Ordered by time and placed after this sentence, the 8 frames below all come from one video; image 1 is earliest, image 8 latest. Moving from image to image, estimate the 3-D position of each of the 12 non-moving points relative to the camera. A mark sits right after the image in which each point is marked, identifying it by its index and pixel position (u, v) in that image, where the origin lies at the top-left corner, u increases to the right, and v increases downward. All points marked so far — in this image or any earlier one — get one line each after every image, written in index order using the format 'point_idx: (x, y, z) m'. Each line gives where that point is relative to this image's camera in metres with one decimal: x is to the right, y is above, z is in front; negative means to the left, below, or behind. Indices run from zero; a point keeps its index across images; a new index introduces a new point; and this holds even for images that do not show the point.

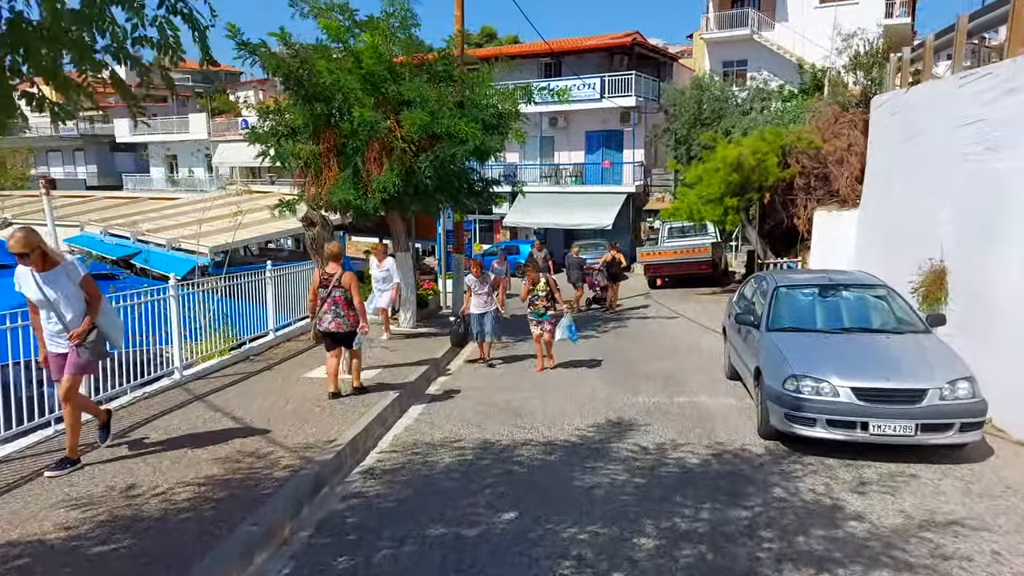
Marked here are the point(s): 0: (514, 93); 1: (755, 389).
0: (0.0, +3.8, +13.2) m
1: (+2.7, -1.1, +7.4) m
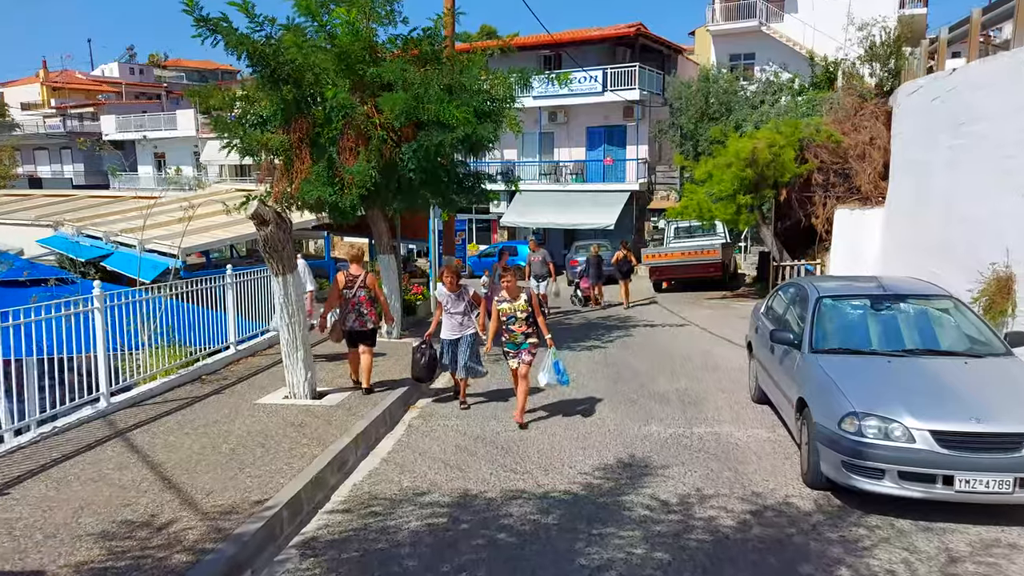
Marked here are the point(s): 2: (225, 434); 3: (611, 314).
0: (-0.1, +3.7, +11.9) m
1: (+2.6, -1.2, +6.1) m
2: (-2.7, -1.4, +6.2) m
3: (+2.5, -0.6, +17.1) m
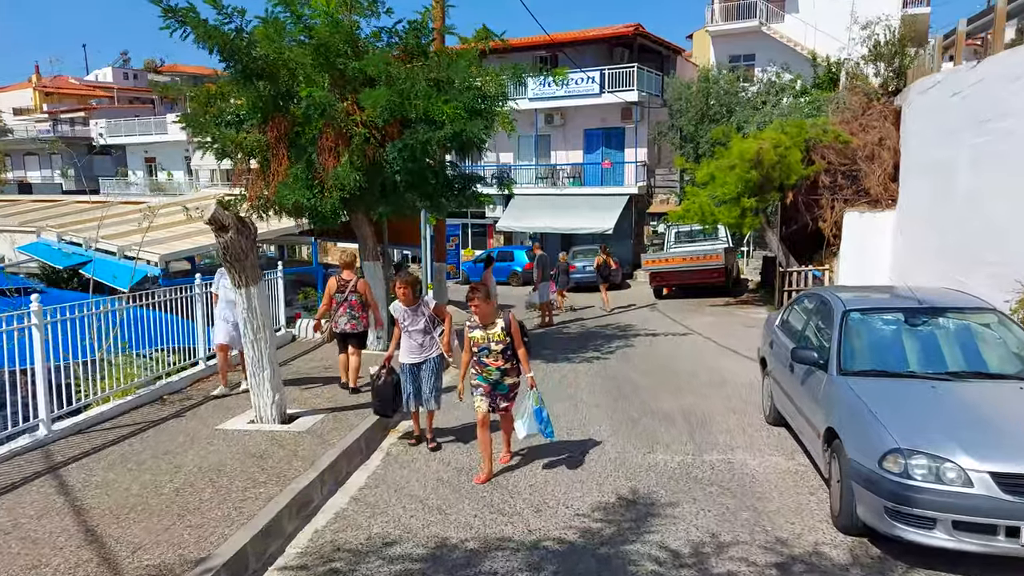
0: (-0.2, +3.6, +11.1) m
1: (+2.5, -1.4, +5.3) m
2: (-2.8, -1.5, +5.5) m
3: (+2.4, -0.8, +16.4) m
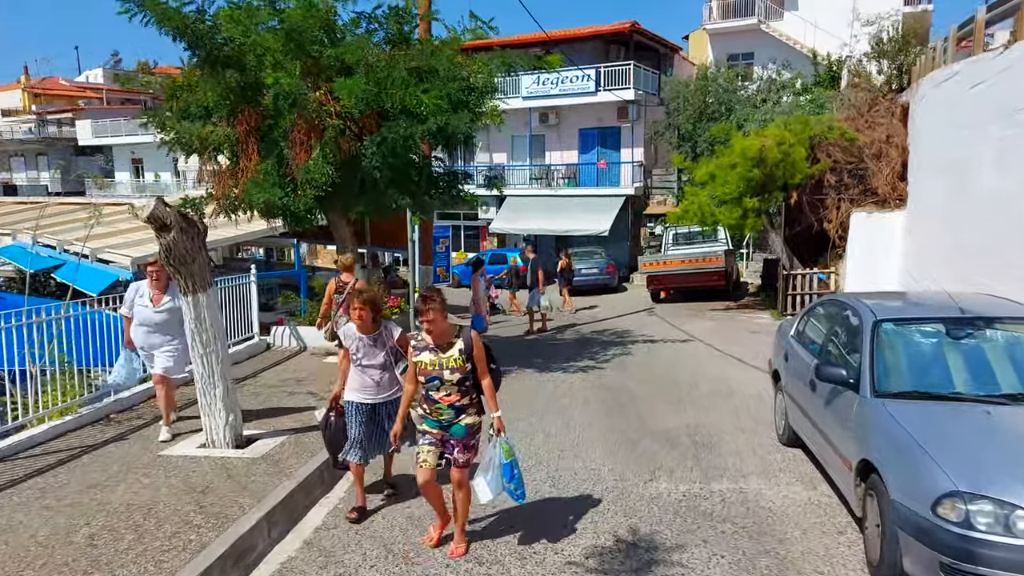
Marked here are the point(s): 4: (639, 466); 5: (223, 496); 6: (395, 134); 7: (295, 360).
0: (-0.4, +3.5, +10.4) m
1: (+2.3, -1.4, +4.6) m
2: (-2.9, -1.5, +4.7) m
3: (+2.2, -0.9, +15.6) m
4: (+1.2, -1.7, +6.3) m
5: (-2.2, -1.6, +5.0) m
6: (-1.6, +2.1, +9.0) m
7: (-3.5, -1.2, +10.9) m
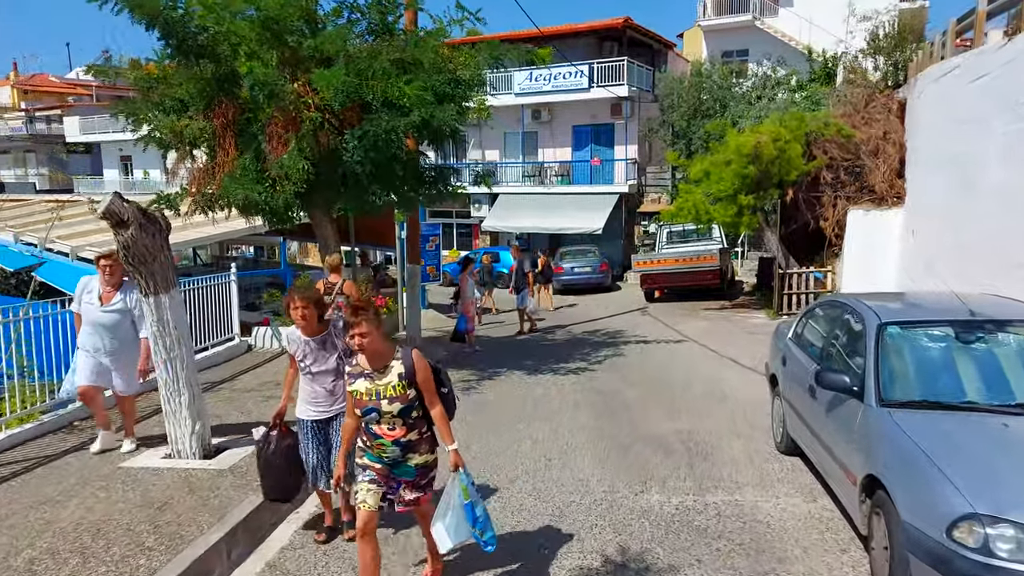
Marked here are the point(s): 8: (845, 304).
0: (-0.6, +3.5, +10.0) m
1: (+2.2, -1.4, +4.2) m
2: (-3.1, -1.6, +4.3) m
3: (+2.0, -0.9, +15.3) m
4: (+1.0, -1.7, +6.0) m
5: (-2.3, -1.6, +4.7) m
6: (-1.7, +2.1, +8.6) m
7: (-3.7, -1.2, +10.6) m
8: (+2.8, -0.1, +5.6) m
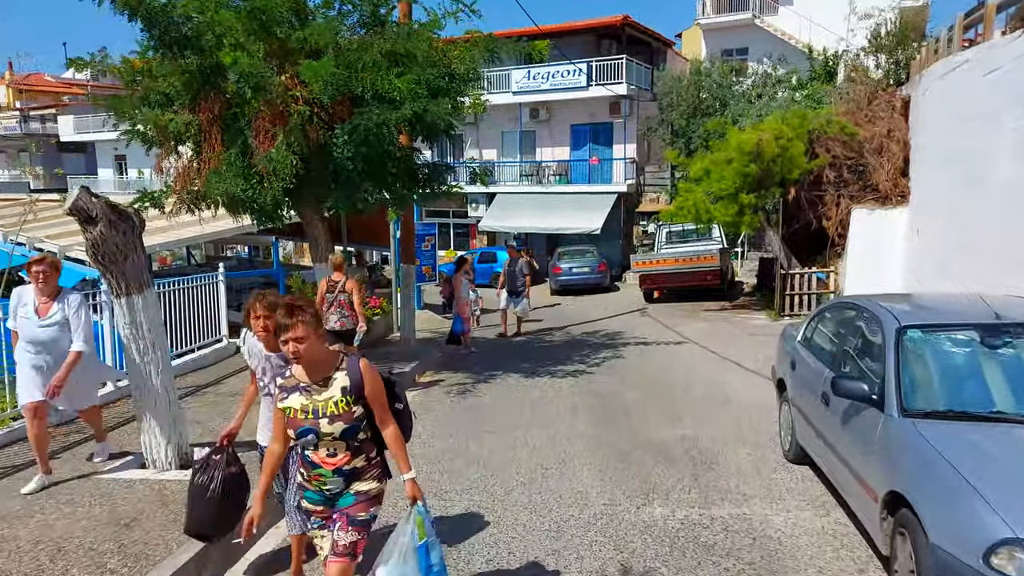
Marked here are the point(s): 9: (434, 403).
0: (-0.6, +3.5, +9.7) m
1: (+2.2, -1.4, +3.9) m
2: (-3.1, -1.6, +4.0) m
3: (+1.9, -0.9, +15.0) m
4: (+1.0, -1.7, +5.7) m
5: (-2.3, -1.6, +4.3) m
6: (-1.8, +2.1, +8.3) m
7: (-3.8, -1.2, +10.2) m
8: (+2.7, -0.1, +5.3) m
9: (-1.0, -1.5, +8.4) m
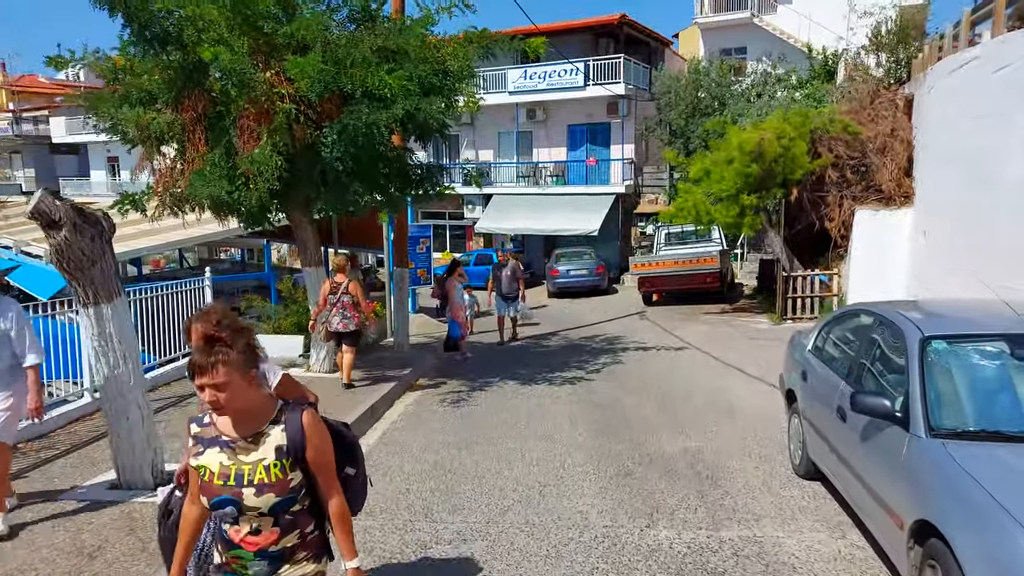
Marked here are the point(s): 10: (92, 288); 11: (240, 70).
0: (-0.7, +3.4, +9.4) m
1: (+2.1, -1.5, +3.6) m
2: (-3.1, -1.6, +3.7) m
3: (+1.8, -1.0, +14.7) m
4: (+1.0, -1.8, +5.4) m
5: (-2.4, -1.6, +4.0) m
6: (-1.8, +2.0, +8.0) m
7: (-3.8, -1.3, +9.9) m
8: (+2.7, -0.2, +4.9) m
9: (-1.0, -1.5, +8.1) m
10: (-3.0, 0.0, +4.8) m
11: (-3.1, +2.5, +7.7) m
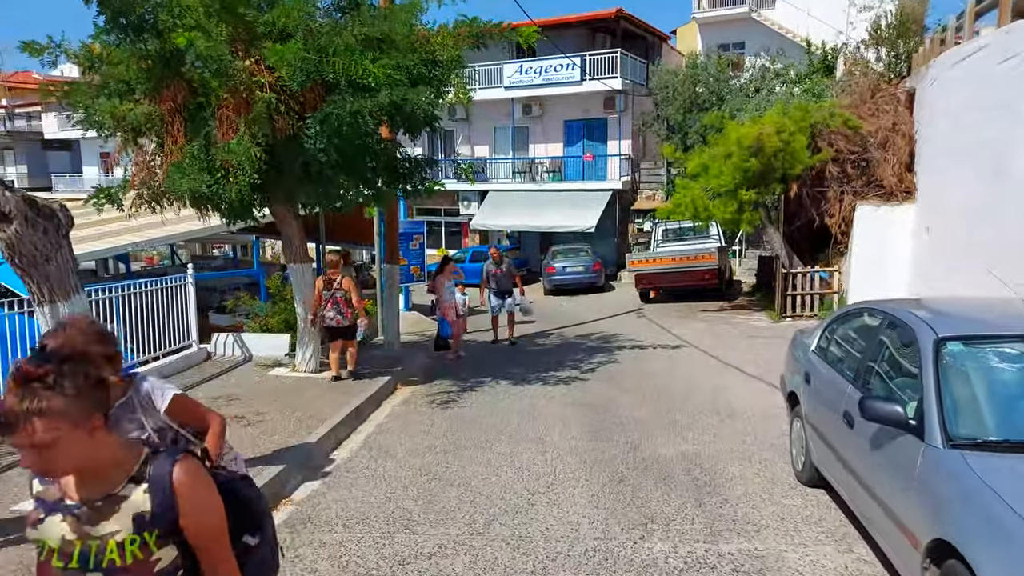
0: (-0.8, +3.5, +9.1) m
1: (+2.0, -1.4, +3.3) m
2: (-3.2, -1.6, +3.4) m
3: (+1.7, -0.9, +14.4) m
4: (+0.9, -1.7, +5.1) m
5: (-2.5, -1.6, +3.7) m
6: (-2.0, +2.0, +7.6) m
7: (-3.9, -1.2, +9.6) m
8: (+2.6, -0.2, +4.6) m
9: (-1.1, -1.5, +7.8) m
10: (-3.1, 0.0, +4.5) m
11: (-3.2, +2.5, +7.3) m
